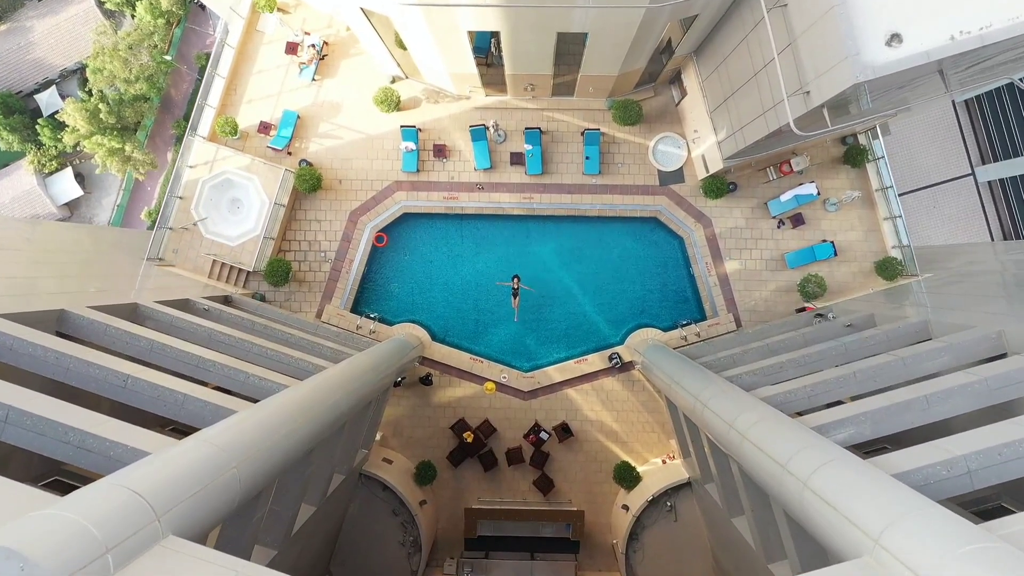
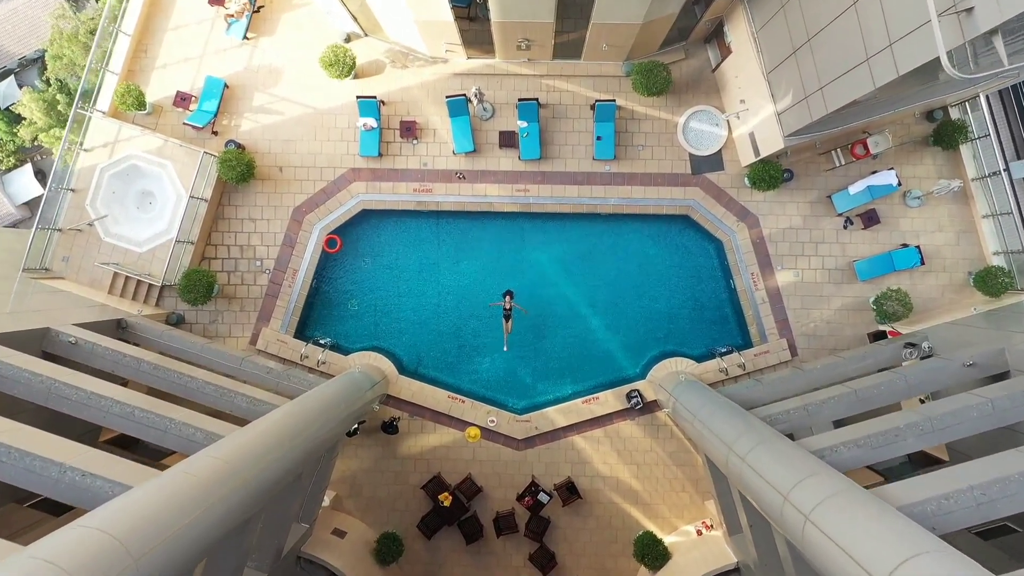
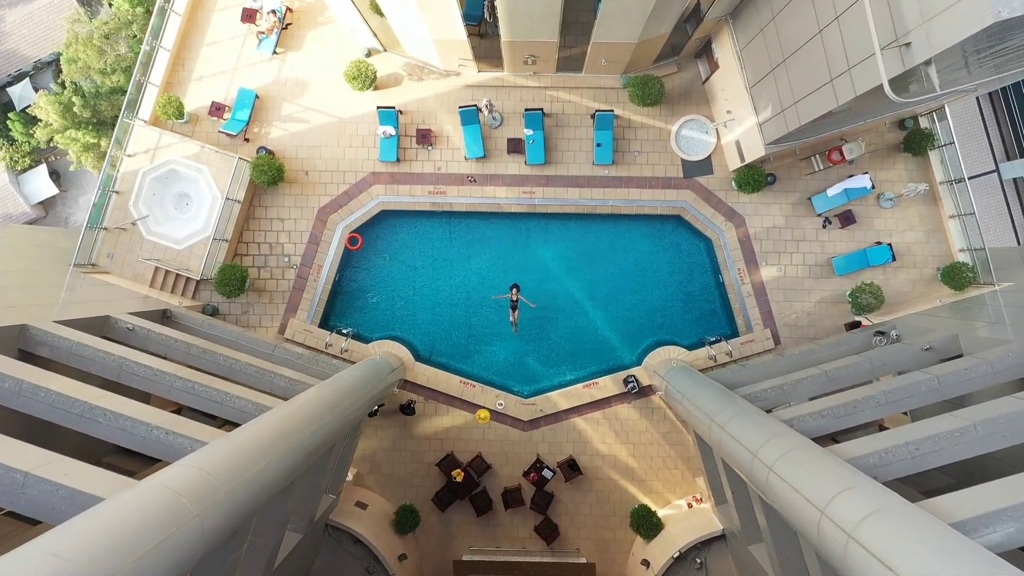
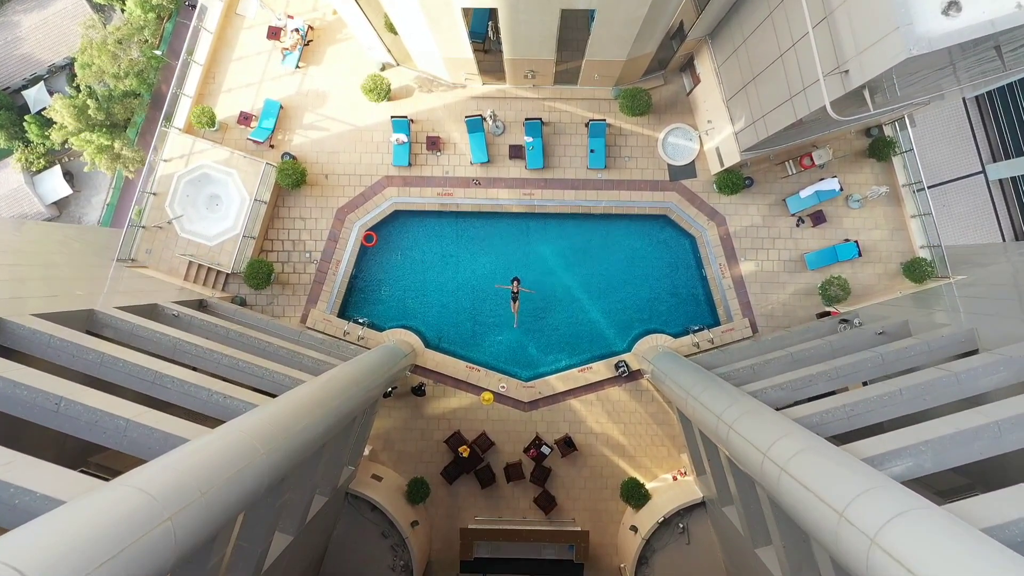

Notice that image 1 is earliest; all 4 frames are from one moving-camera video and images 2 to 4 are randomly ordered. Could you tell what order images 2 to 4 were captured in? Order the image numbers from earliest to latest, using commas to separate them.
4, 3, 2
